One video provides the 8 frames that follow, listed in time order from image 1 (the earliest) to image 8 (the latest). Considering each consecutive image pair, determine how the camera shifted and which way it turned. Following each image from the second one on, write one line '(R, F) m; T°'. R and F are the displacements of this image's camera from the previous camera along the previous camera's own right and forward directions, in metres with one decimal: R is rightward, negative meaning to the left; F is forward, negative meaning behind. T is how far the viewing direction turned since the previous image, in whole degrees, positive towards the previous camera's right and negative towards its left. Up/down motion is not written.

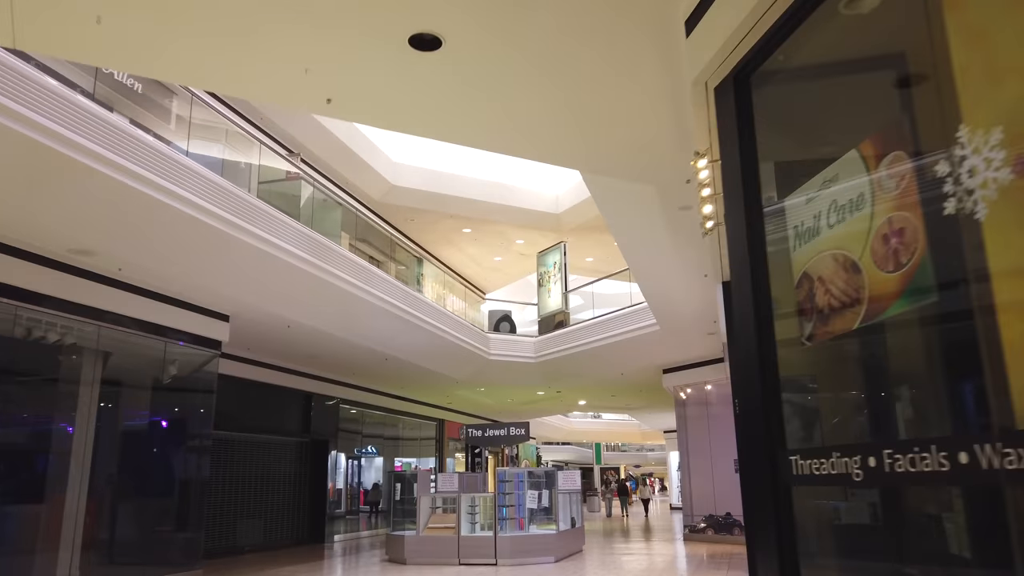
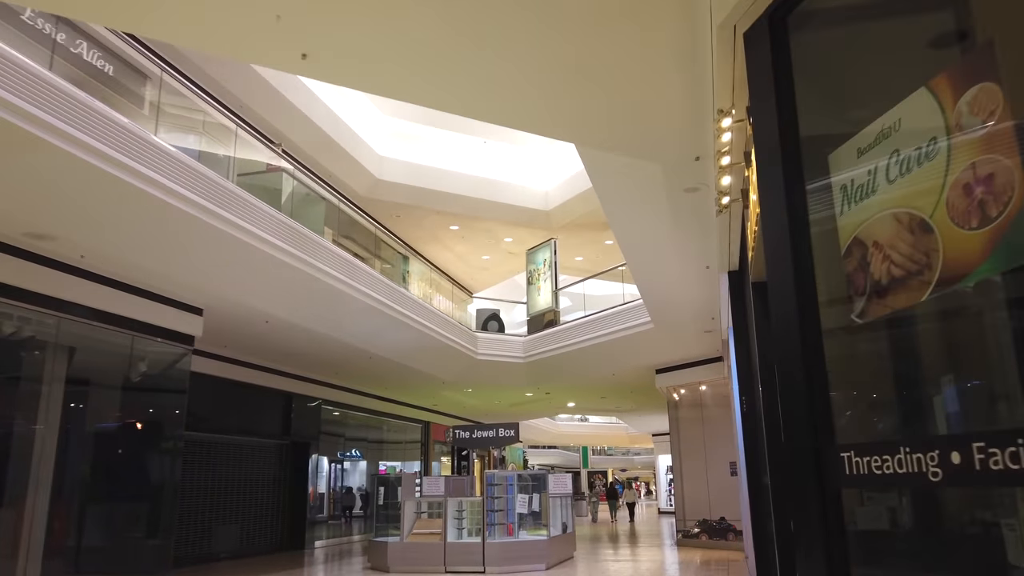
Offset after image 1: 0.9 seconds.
(0.0, +0.4) m; +1°
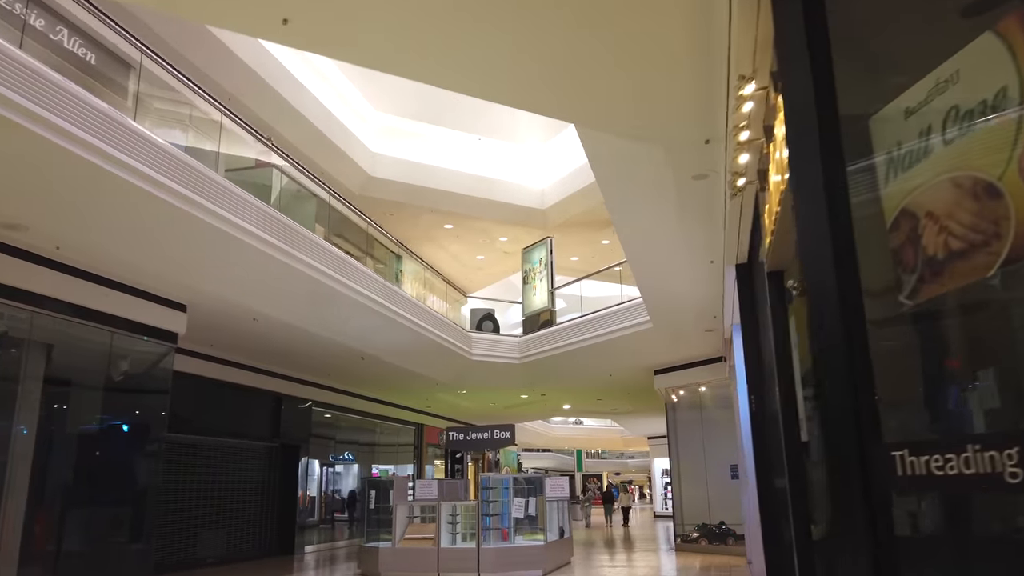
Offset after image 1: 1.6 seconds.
(0.0, +0.2) m; +1°
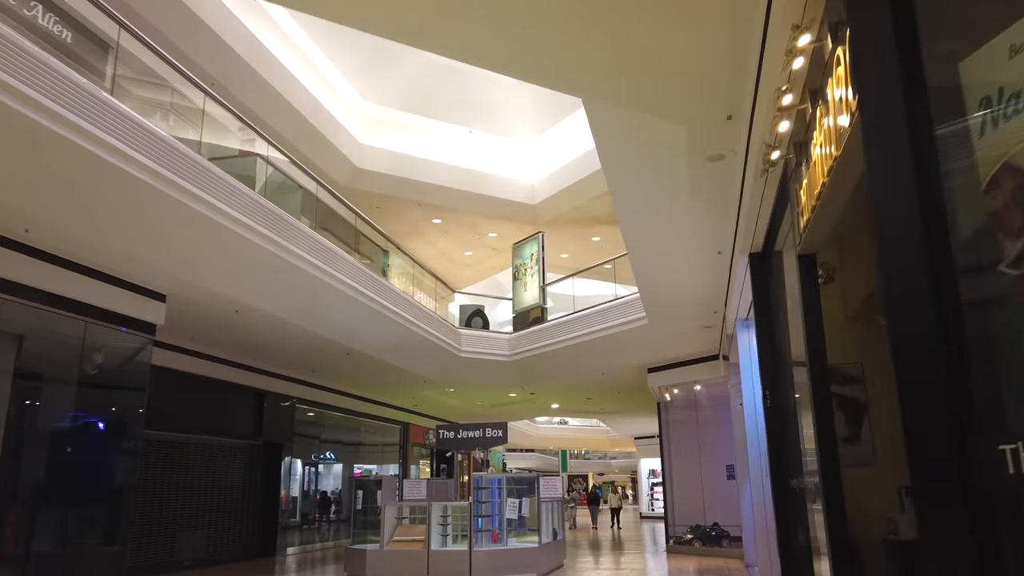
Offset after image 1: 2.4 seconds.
(-0.1, +0.3) m; +1°
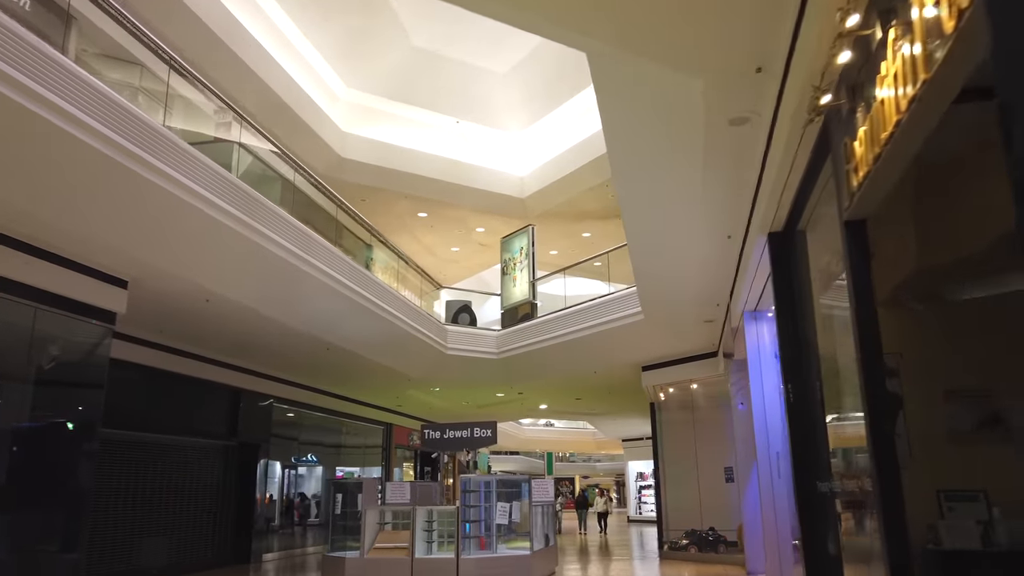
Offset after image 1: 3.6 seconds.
(-0.1, +0.5) m; +1°
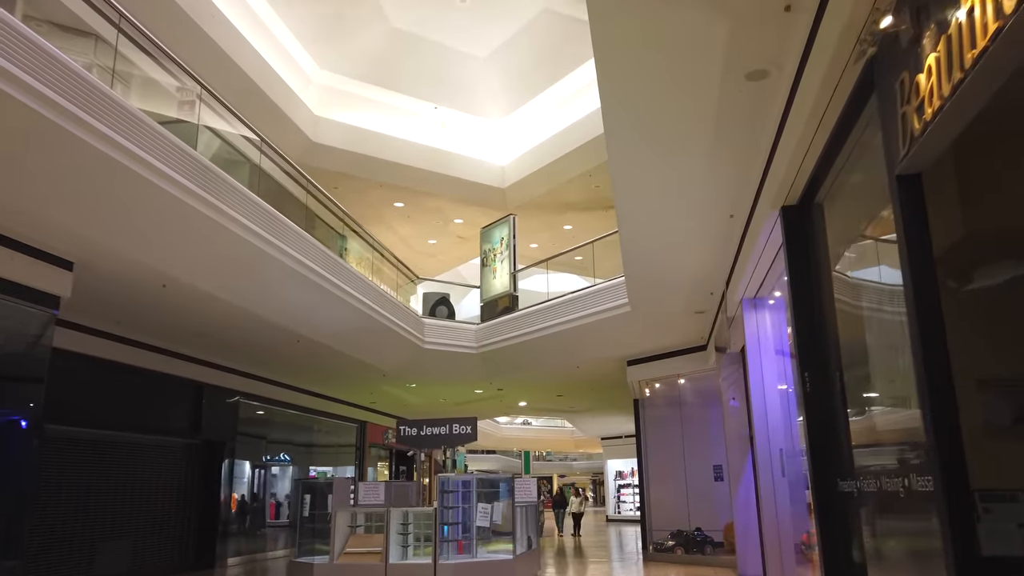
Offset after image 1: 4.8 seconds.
(-0.1, +0.4) m; +2°
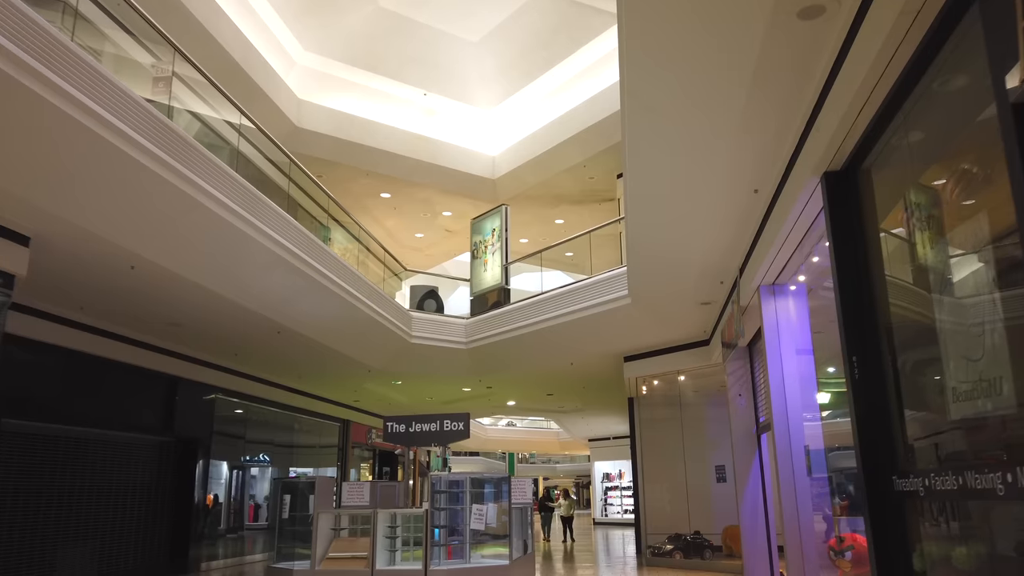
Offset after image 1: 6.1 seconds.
(-0.1, +0.4) m; +1°
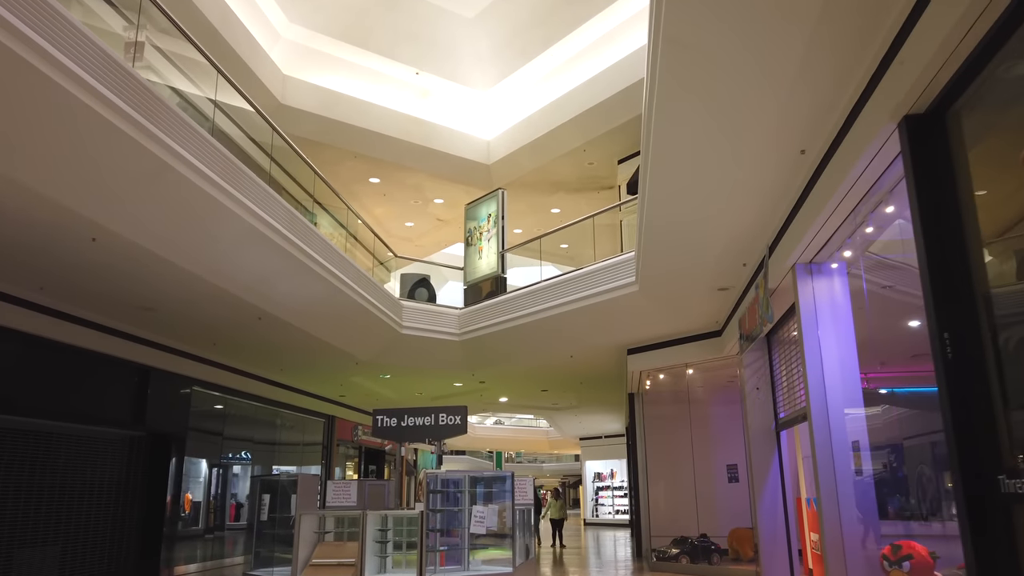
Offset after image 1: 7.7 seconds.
(-0.2, +0.6) m; +1°
